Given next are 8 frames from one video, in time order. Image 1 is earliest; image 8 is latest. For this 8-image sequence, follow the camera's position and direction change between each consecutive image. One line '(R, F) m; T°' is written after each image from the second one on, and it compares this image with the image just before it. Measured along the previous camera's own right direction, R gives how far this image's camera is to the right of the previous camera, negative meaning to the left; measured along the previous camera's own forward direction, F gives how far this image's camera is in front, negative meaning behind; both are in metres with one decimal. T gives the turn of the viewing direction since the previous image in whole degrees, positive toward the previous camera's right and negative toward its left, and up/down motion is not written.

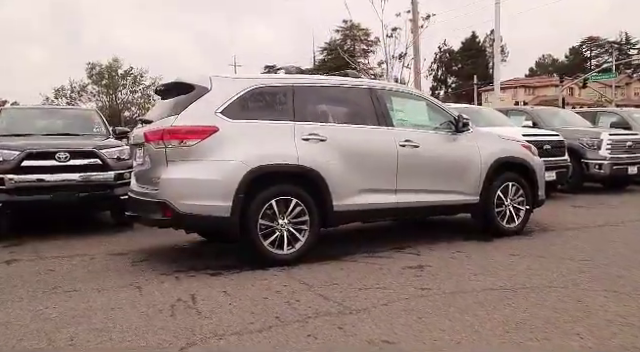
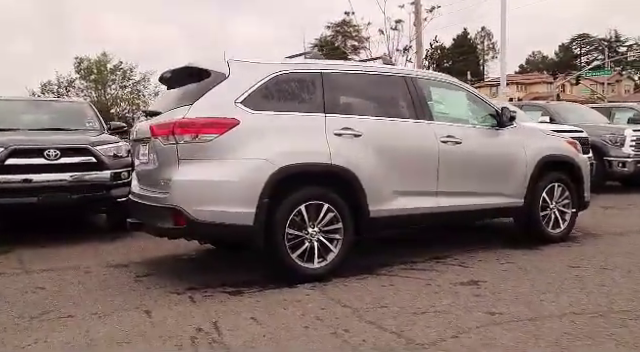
(-0.4, +0.7) m; +1°
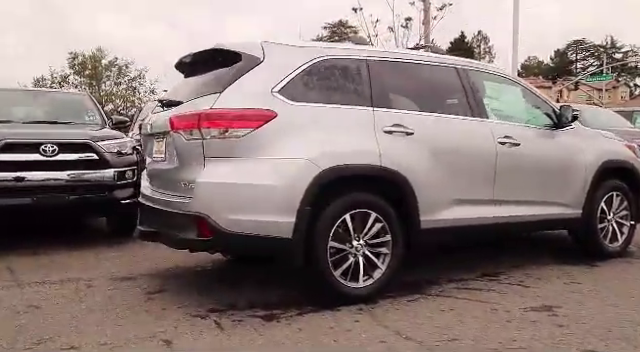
(-0.4, +0.7) m; +1°
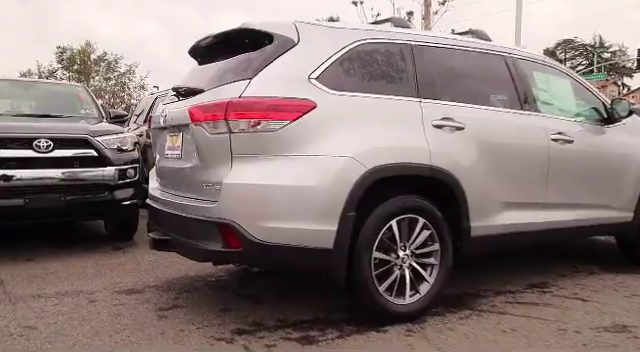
(-0.3, +0.5) m; +1°
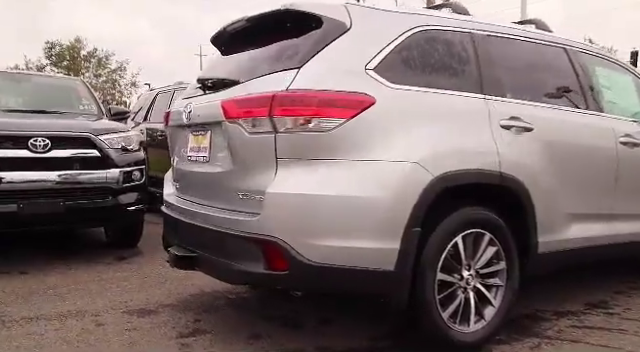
(-0.3, +0.5) m; +1°
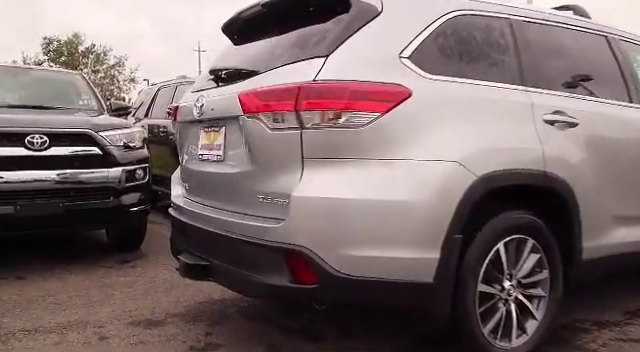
(-0.1, +0.3) m; 0°
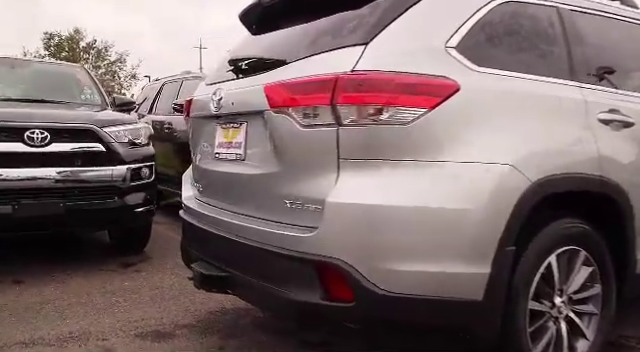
(-0.1, +0.3) m; 0°
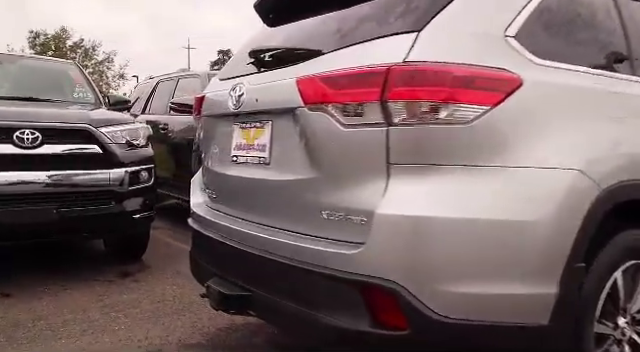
(-0.2, +0.3) m; +1°
